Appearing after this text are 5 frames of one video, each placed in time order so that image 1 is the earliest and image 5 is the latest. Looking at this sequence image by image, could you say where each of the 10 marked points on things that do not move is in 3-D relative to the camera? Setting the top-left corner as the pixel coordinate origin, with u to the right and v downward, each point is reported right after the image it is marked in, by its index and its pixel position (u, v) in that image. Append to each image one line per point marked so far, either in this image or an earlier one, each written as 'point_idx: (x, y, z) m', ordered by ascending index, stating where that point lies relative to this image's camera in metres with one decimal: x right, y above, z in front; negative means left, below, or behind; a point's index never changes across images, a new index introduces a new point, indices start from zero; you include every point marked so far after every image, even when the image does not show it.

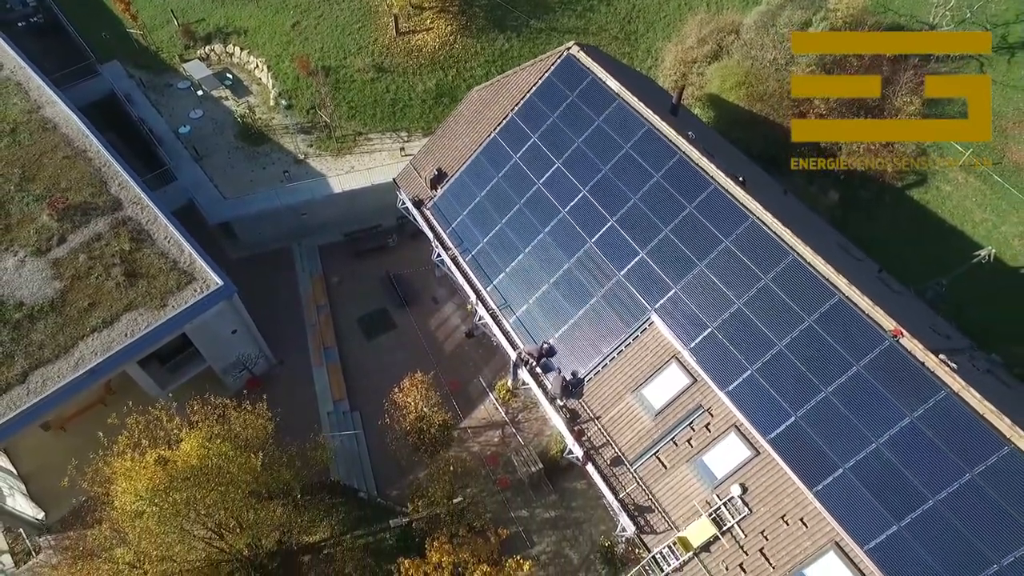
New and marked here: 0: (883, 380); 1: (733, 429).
0: (+10.5, -2.5, +17.6) m
1: (+6.8, -4.3, +18.9) m
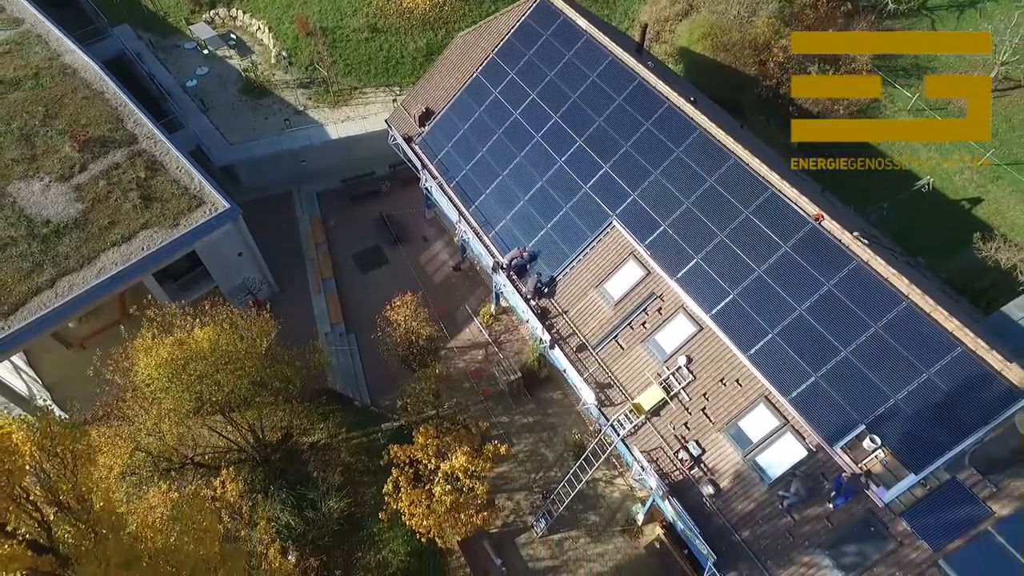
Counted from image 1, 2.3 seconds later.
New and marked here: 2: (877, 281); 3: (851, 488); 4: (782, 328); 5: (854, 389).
0: (+9.6, +1.1, +20.2) m
1: (+5.9, -0.7, +21.5) m
2: (+11.3, +0.3, +19.3) m
3: (+9.7, -5.6, +17.9) m
4: (+8.7, -1.3, +19.8) m
5: (+10.2, -3.0, +18.5) m
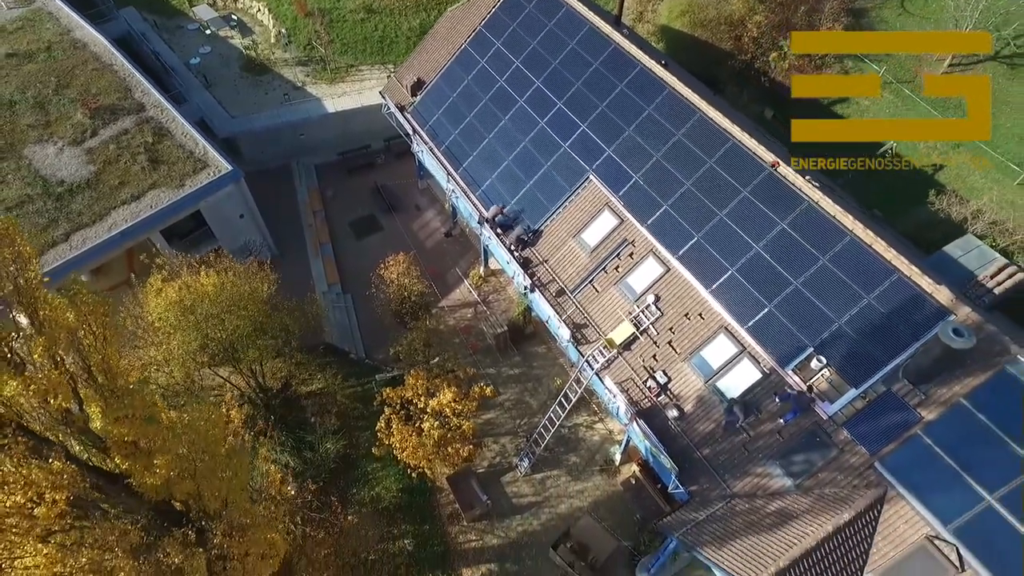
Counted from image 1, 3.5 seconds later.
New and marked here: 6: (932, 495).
0: (+8.9, +3.2, +22.0) m
1: (+5.3, +1.3, +23.3) m
2: (+10.7, +2.4, +21.1) m
3: (+9.0, -3.5, +19.7) m
4: (+8.0, +0.8, +21.6) m
5: (+9.6, -0.9, +20.2) m
6: (+11.8, -5.9, +17.2) m
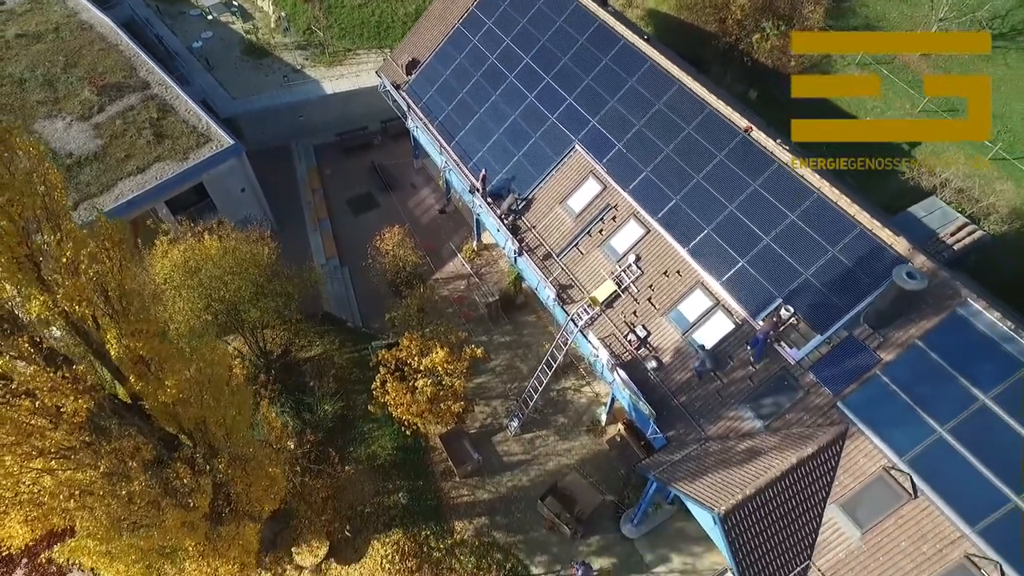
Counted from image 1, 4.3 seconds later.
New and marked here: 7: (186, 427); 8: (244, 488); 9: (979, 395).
0: (+8.5, +4.7, +23.2) m
1: (+4.8, +2.9, +24.5) m
2: (+10.2, +4.0, +22.3) m
3: (+8.6, -2.0, +20.9) m
4: (+7.6, +2.4, +22.9) m
5: (+9.1, +0.7, +21.5) m
6: (+11.3, -4.3, +18.5) m
7: (-9.0, -3.7, +17.0) m
8: (-8.0, -6.0, +18.4) m
9: (+13.6, -3.1, +18.1) m
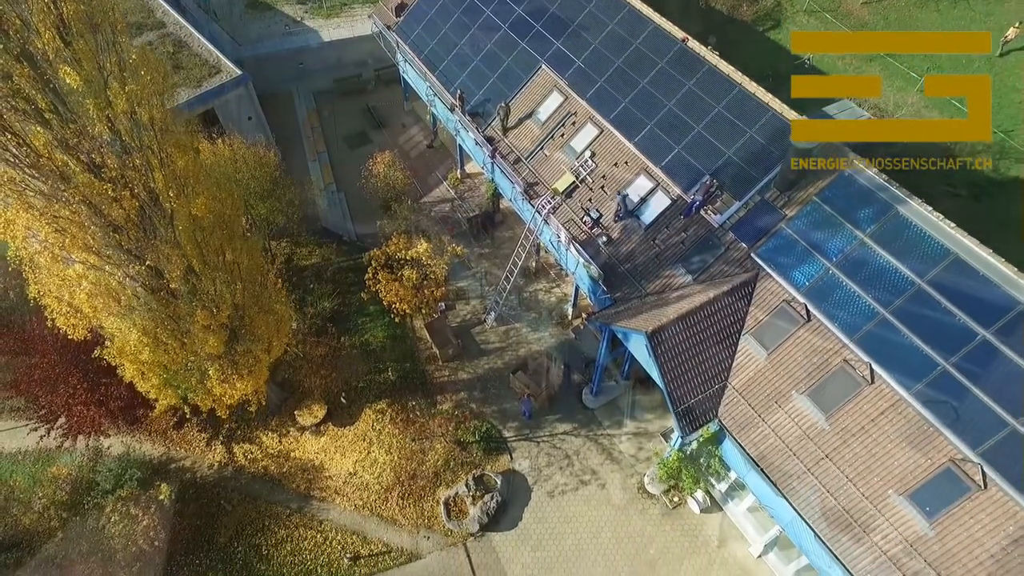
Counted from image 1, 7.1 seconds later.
0: (+7.2, +9.6, +27.1) m
1: (+3.5, +7.8, +28.4) m
2: (+9.0, +8.9, +26.2) m
3: (+7.3, +2.9, +24.8) m
4: (+6.3, +7.3, +26.7) m
5: (+7.9, +5.6, +25.4) m
6: (+10.1, +0.6, +22.4) m
7: (-10.2, +1.2, +20.8) m
8: (-9.2, -1.1, +22.2) m
9: (+12.4, +1.8, +21.9) m
